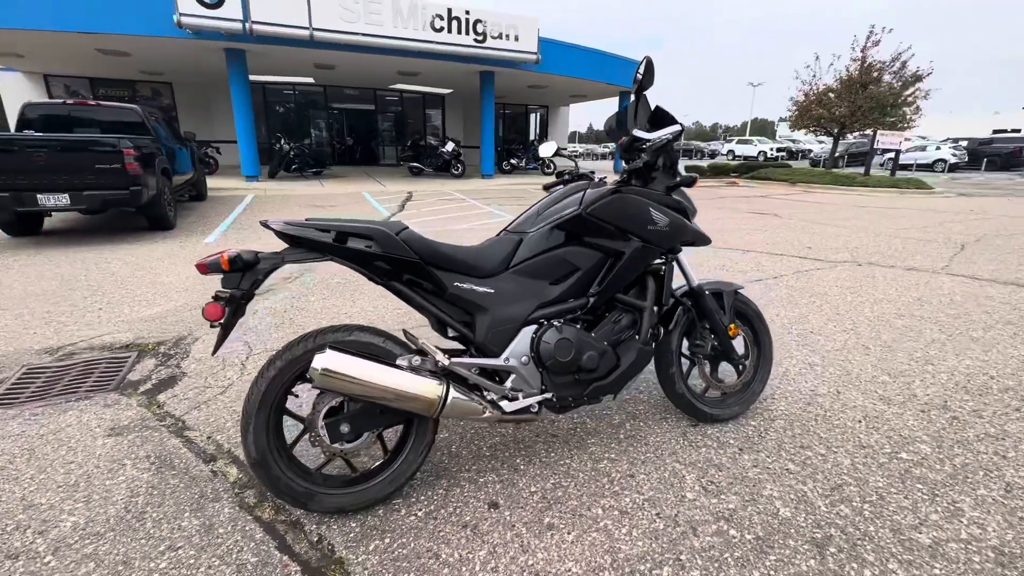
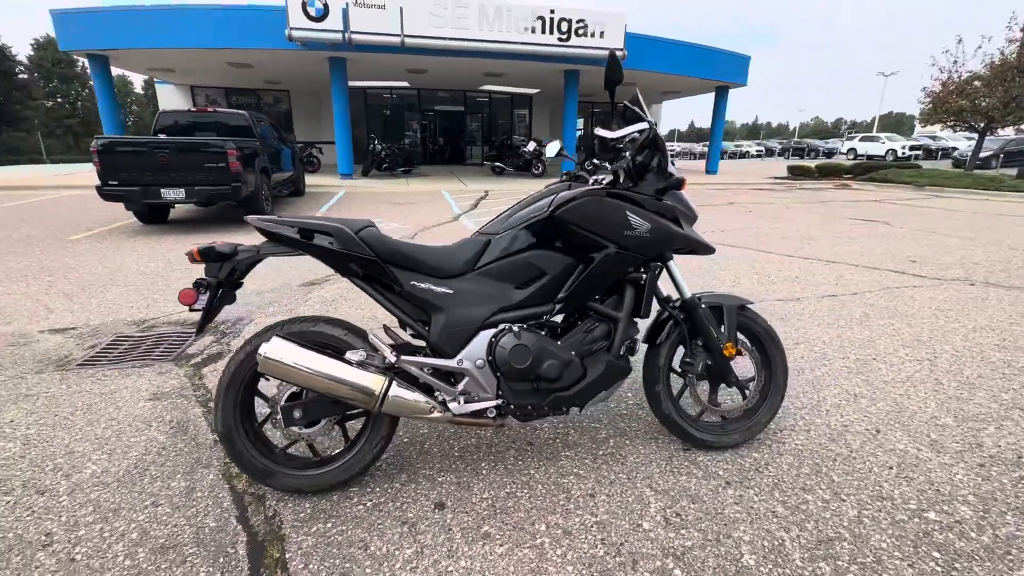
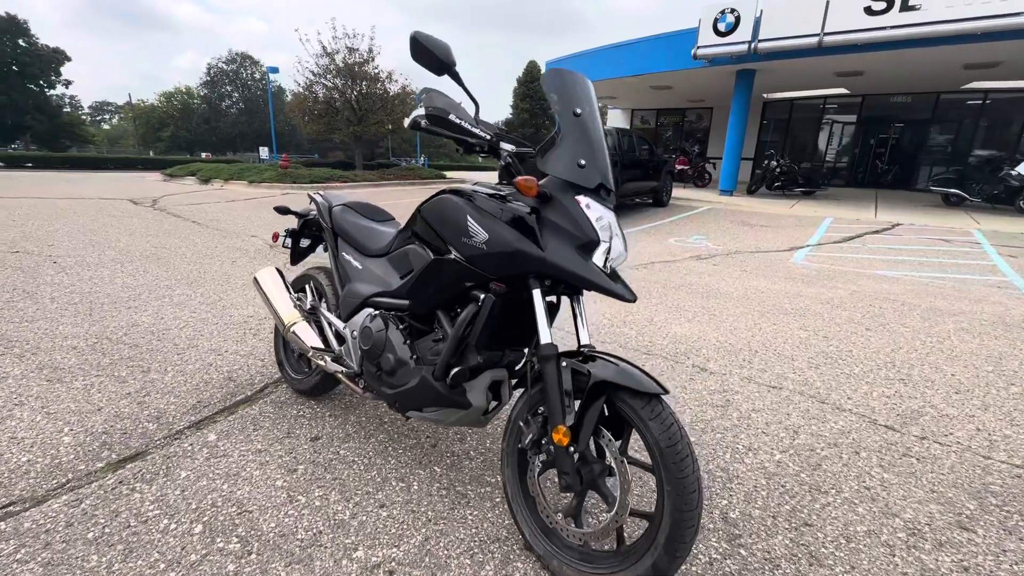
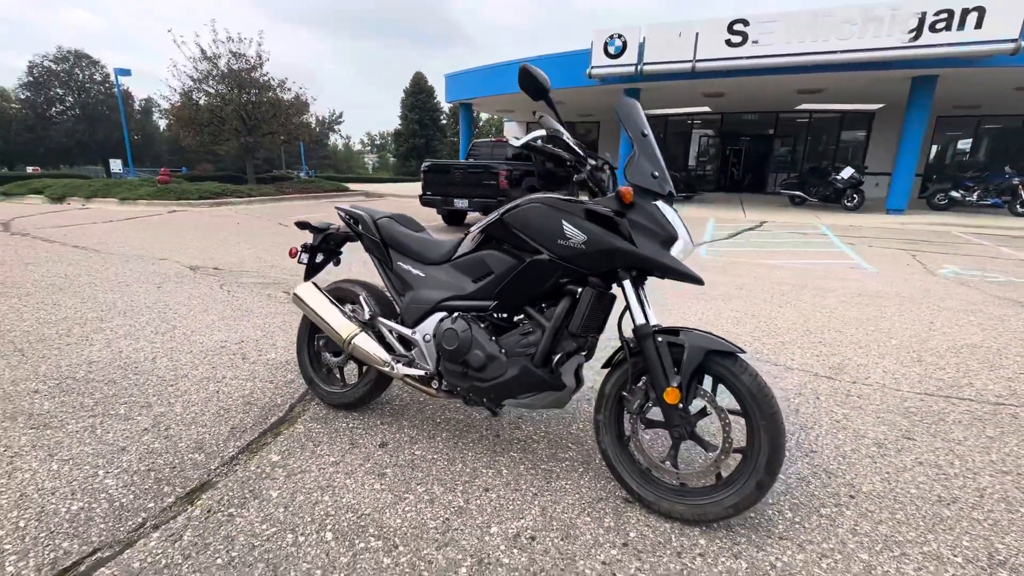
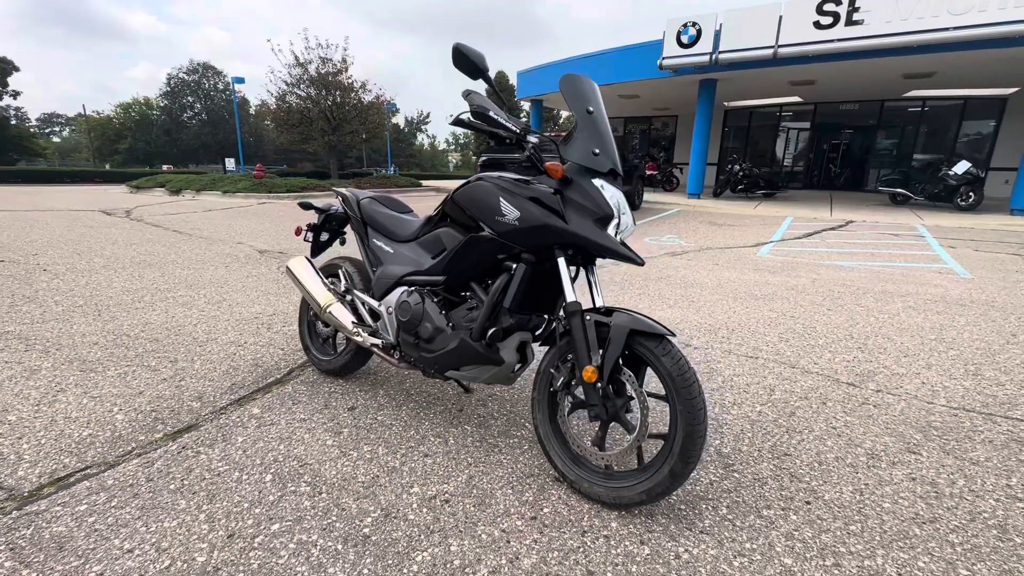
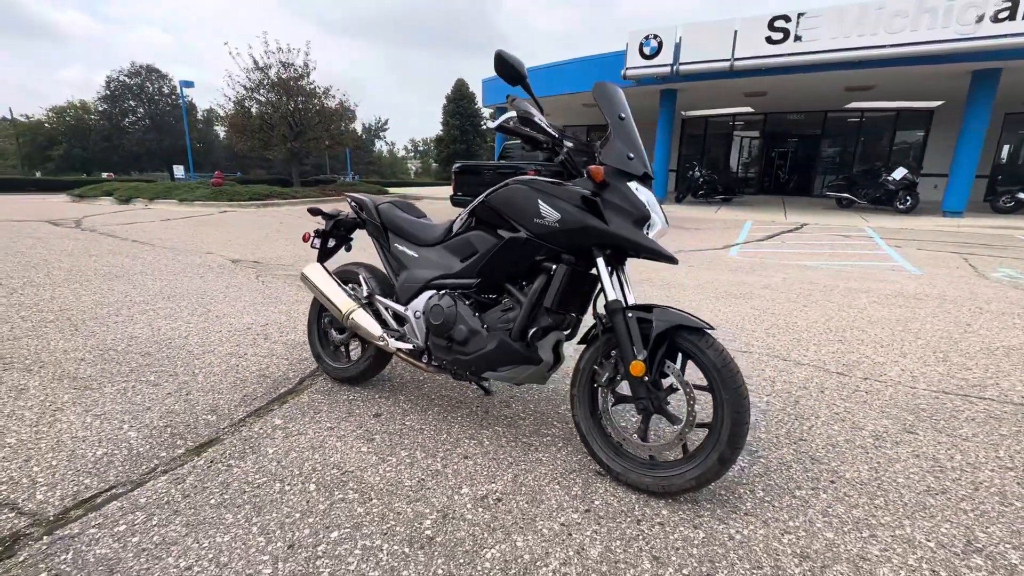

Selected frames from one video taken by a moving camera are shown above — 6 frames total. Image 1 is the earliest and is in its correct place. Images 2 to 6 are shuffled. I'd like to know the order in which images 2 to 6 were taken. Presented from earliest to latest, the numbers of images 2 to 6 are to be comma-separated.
2, 4, 6, 5, 3
